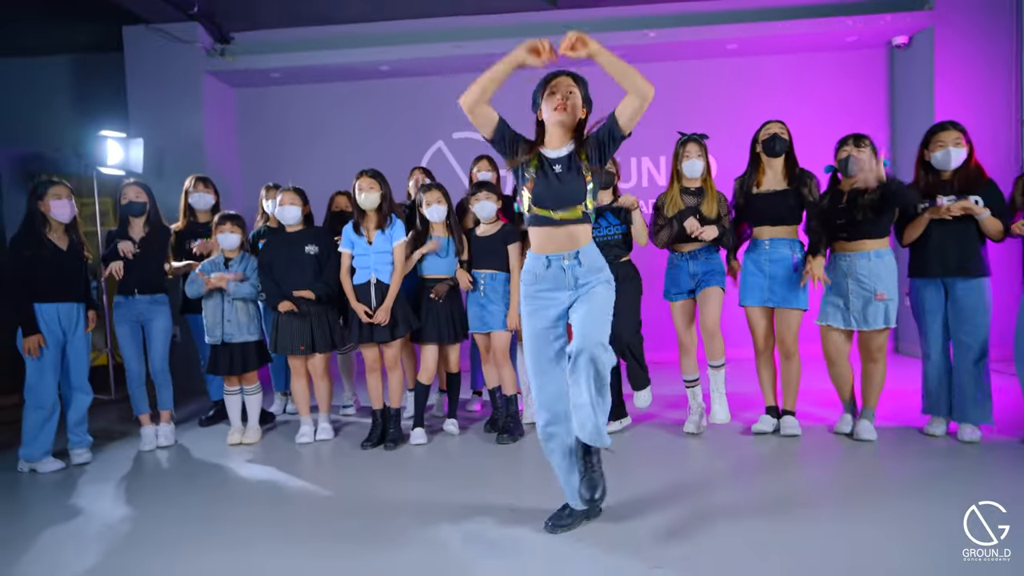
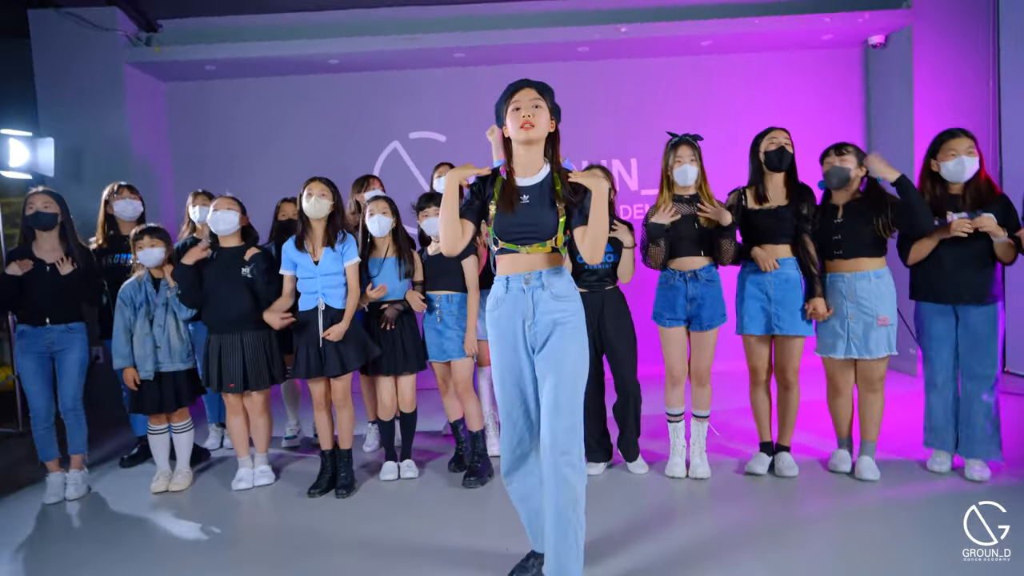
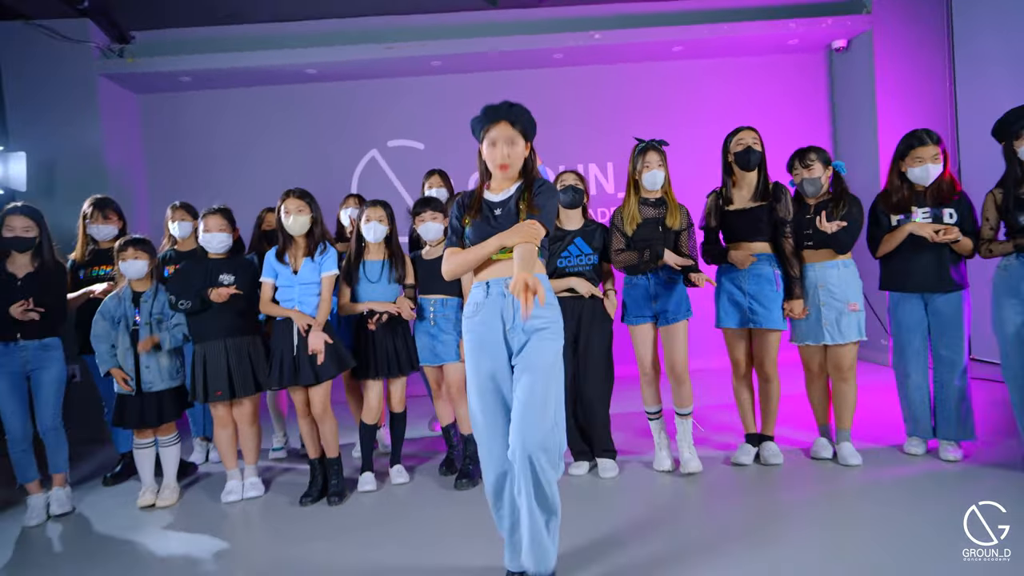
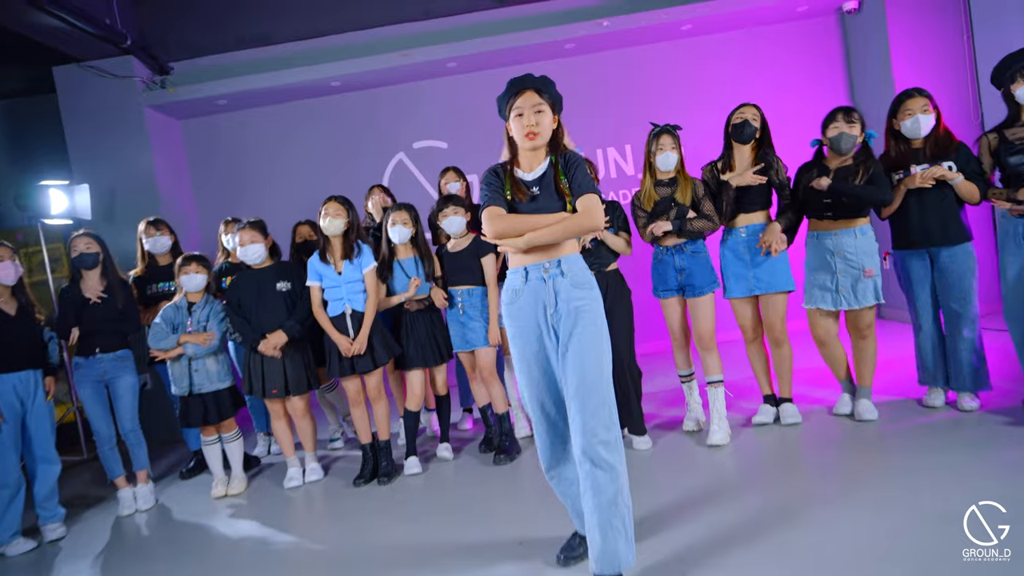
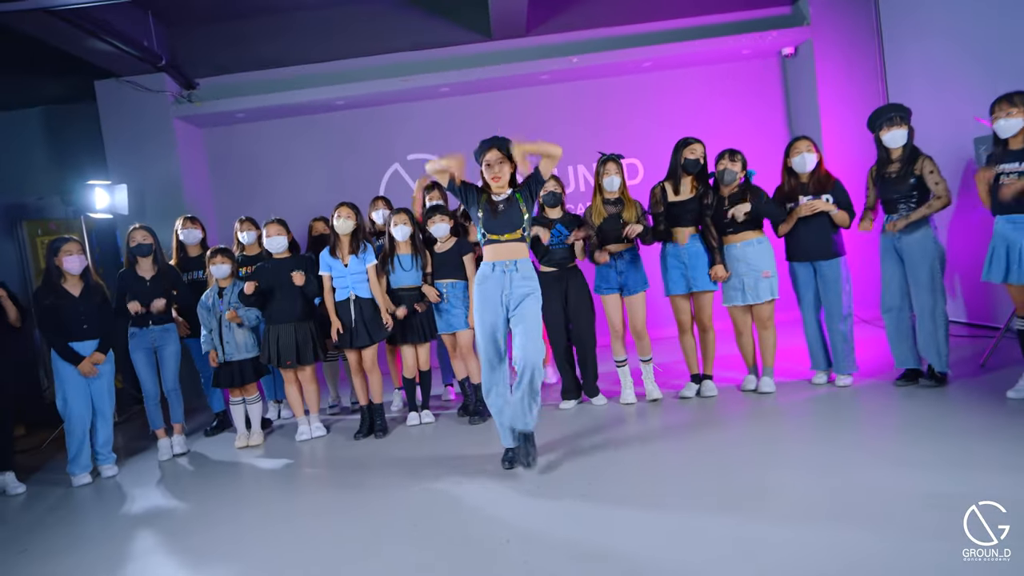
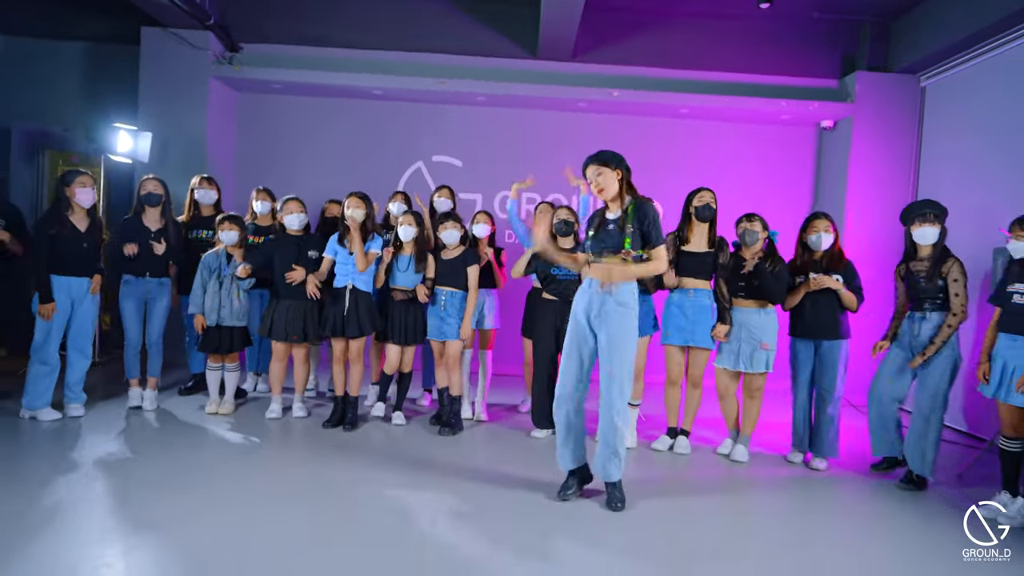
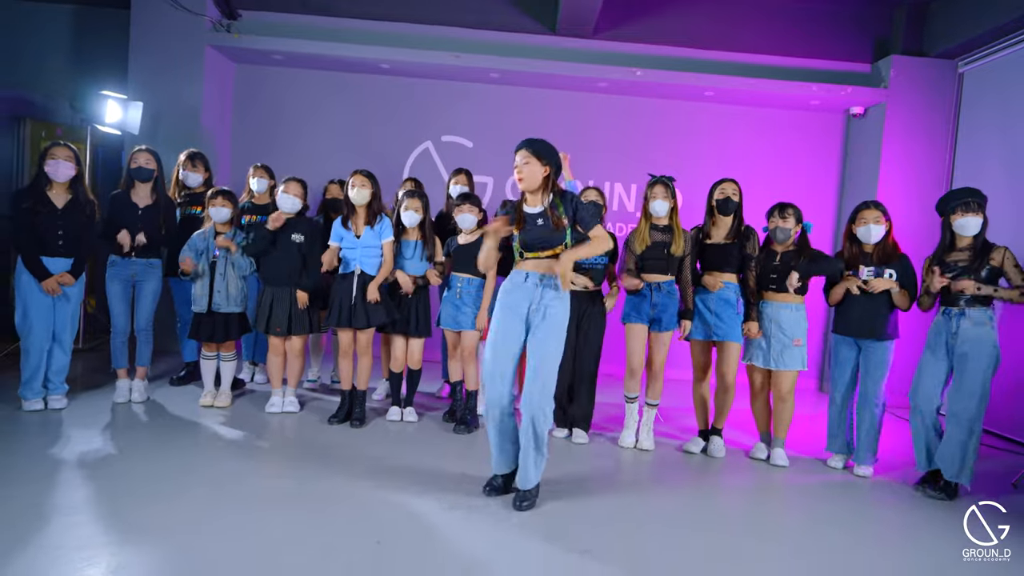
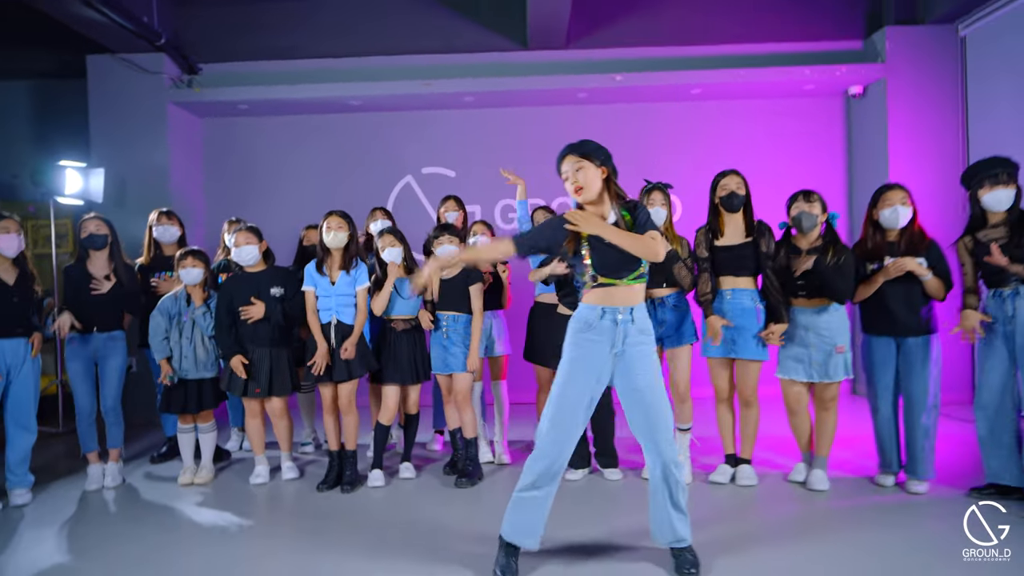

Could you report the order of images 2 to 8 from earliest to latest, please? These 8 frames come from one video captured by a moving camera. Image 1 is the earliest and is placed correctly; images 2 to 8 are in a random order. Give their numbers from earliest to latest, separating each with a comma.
4, 8, 6, 5, 2, 7, 3
